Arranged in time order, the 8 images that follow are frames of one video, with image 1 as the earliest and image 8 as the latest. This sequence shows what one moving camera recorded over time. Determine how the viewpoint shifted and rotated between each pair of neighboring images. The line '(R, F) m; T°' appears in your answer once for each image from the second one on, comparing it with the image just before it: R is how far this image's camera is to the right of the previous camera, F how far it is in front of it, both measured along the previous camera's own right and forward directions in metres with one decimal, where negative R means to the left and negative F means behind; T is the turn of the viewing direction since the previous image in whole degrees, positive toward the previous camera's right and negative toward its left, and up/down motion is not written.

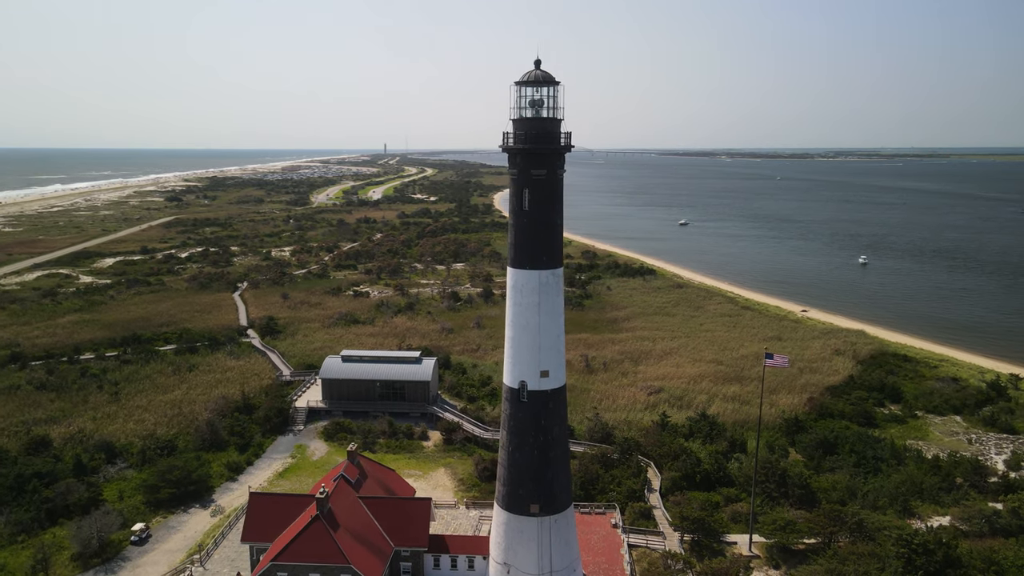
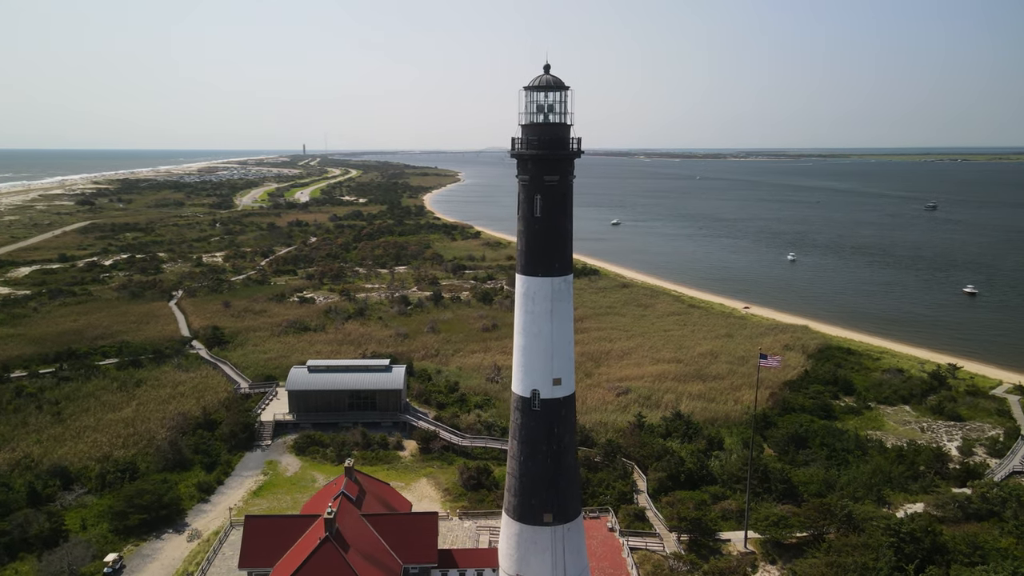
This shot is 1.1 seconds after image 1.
(-1.9, +0.4) m; +6°
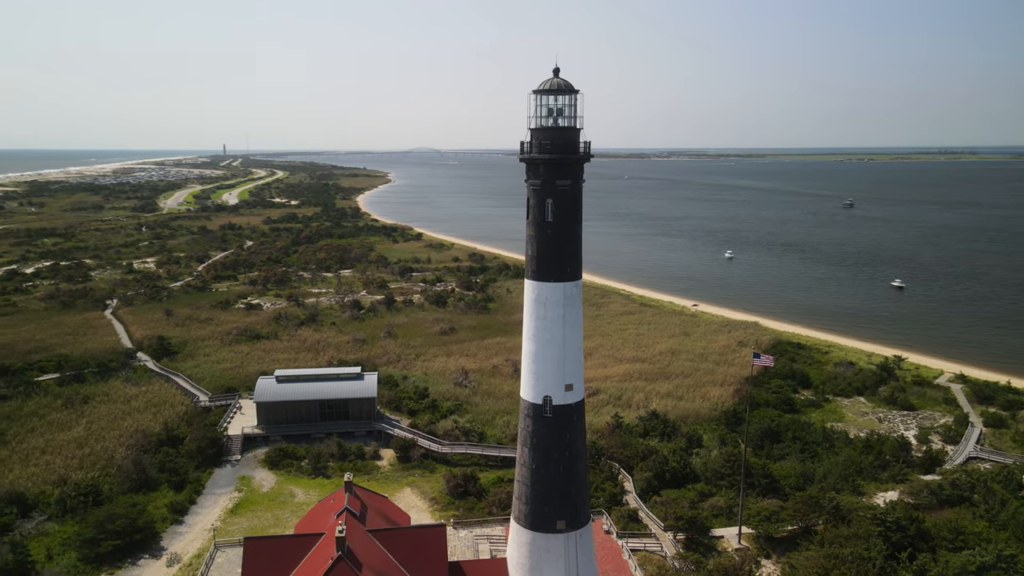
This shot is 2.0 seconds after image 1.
(-1.8, +0.3) m; +5°
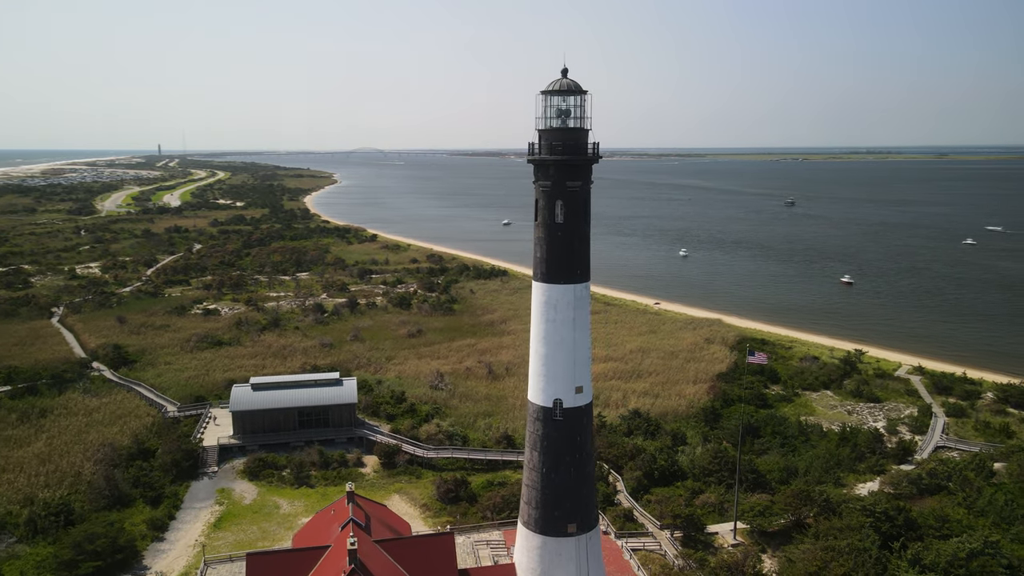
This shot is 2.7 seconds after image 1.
(-1.4, +0.2) m; +4°
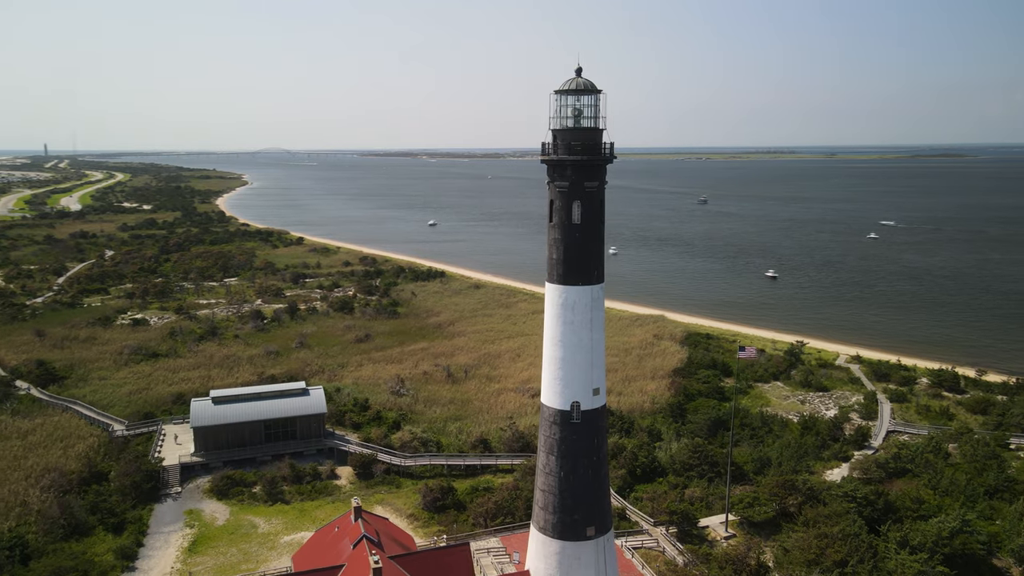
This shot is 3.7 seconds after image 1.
(-2.2, +0.4) m; +7°
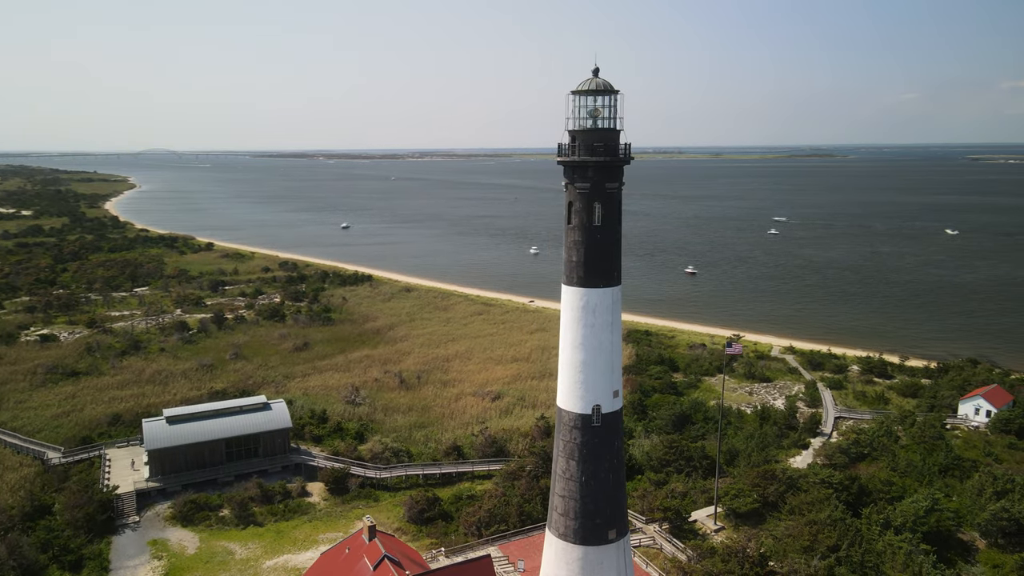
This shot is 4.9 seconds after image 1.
(-2.5, +0.5) m; +8°
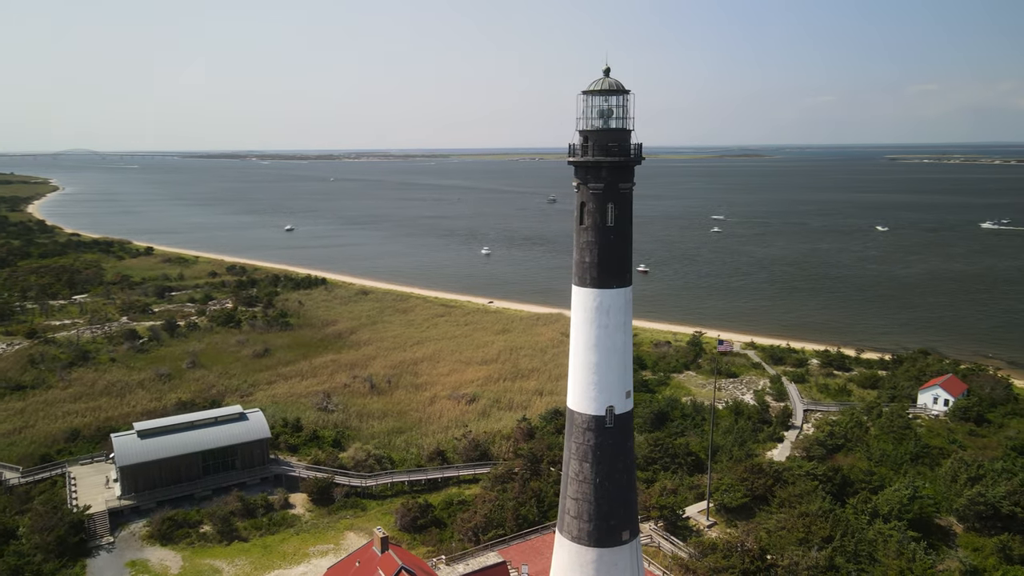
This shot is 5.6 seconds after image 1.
(-1.6, +0.3) m; +5°
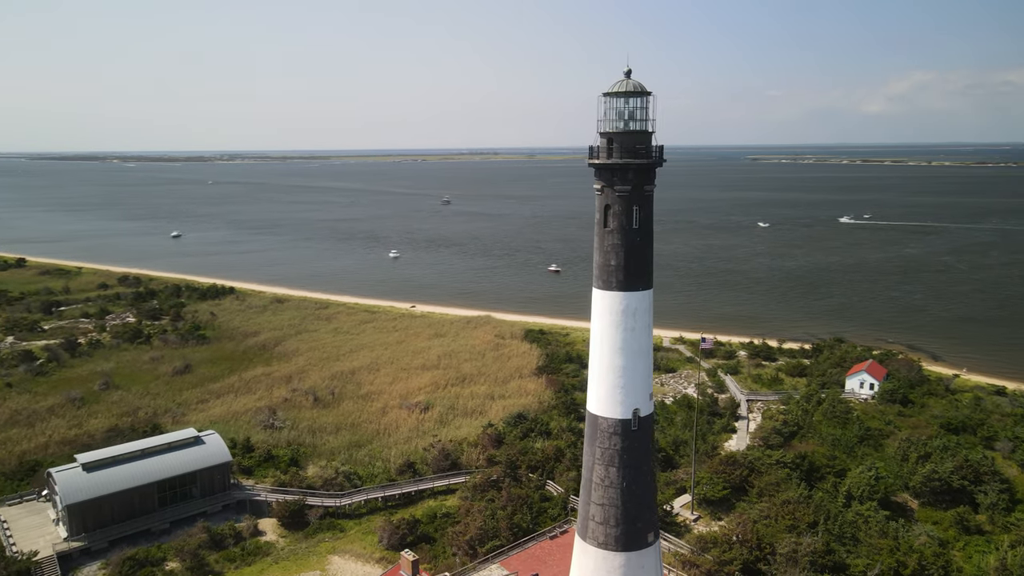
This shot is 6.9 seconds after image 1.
(-2.9, +0.6) m; +9°
